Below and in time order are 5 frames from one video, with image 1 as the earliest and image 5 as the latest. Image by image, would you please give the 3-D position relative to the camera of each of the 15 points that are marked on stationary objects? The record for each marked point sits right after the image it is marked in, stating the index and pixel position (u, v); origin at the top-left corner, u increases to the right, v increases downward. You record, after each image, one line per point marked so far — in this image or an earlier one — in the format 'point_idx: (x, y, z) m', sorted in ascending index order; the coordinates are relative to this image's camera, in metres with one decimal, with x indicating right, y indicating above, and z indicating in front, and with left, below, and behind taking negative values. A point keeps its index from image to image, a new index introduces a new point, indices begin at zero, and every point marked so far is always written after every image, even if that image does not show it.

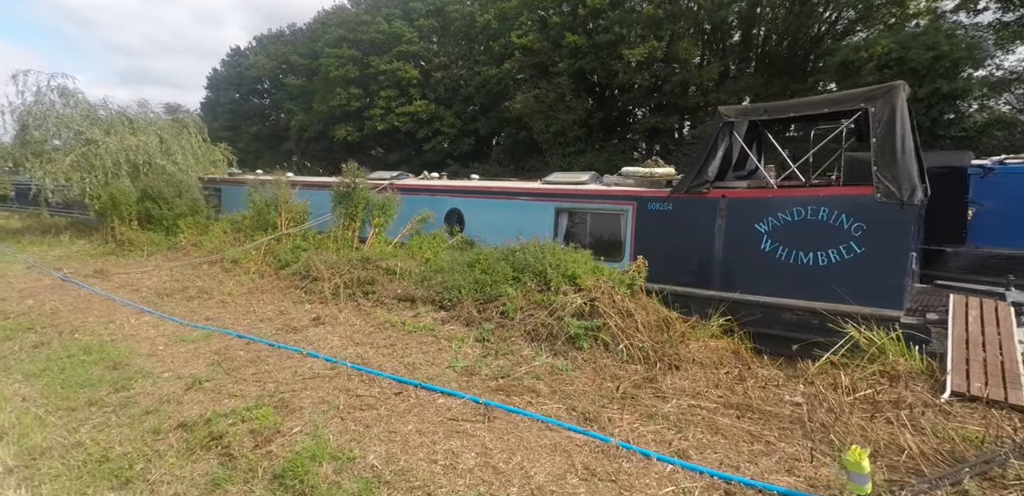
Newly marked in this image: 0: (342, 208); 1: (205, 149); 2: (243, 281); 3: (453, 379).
0: (-2.9, +0.7, +8.7) m
1: (-8.7, +2.8, +14.6) m
2: (-4.1, -0.5, +8.0) m
3: (-0.4, -1.0, +3.9) m
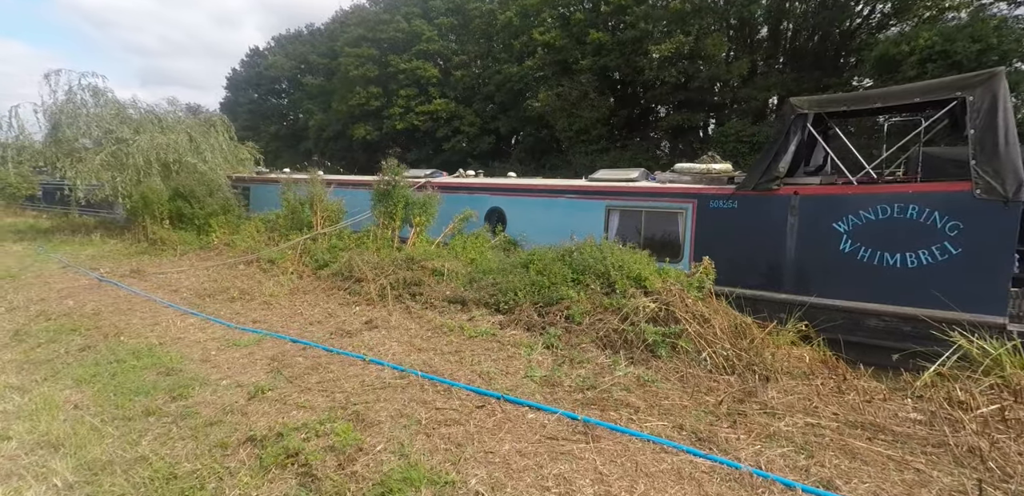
0: (-2.1, +0.7, +8.5) m
1: (-7.9, +2.8, +14.5) m
2: (-3.4, -0.5, +7.7) m
3: (+0.2, -1.0, +3.6) m
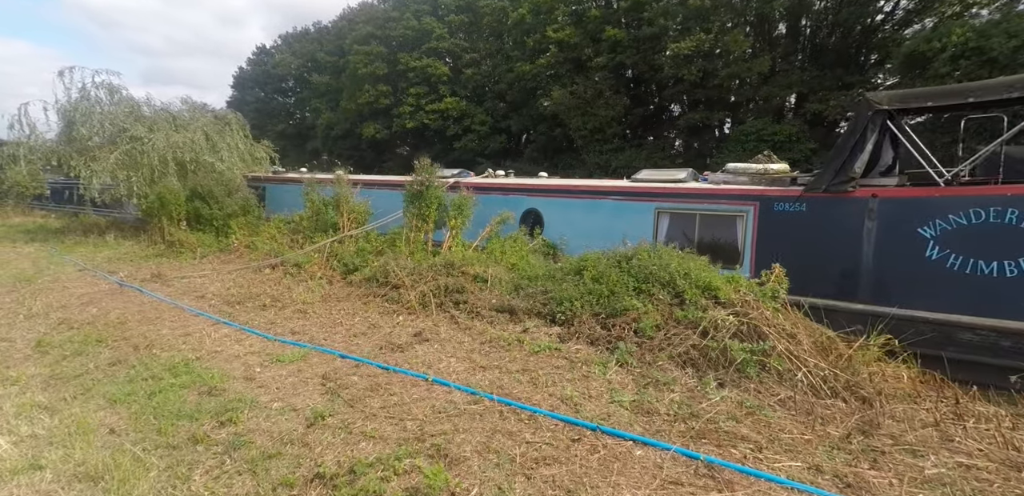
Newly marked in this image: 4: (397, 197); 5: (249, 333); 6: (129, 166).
0: (-1.5, +0.6, +8.1) m
1: (-7.2, +2.8, +14.1) m
2: (-2.8, -0.6, +7.4) m
3: (+0.7, -1.1, +3.2) m
4: (-2.1, +1.0, +10.1) m
5: (-2.8, -0.9, +5.4) m
6: (-9.2, +2.0, +12.3) m
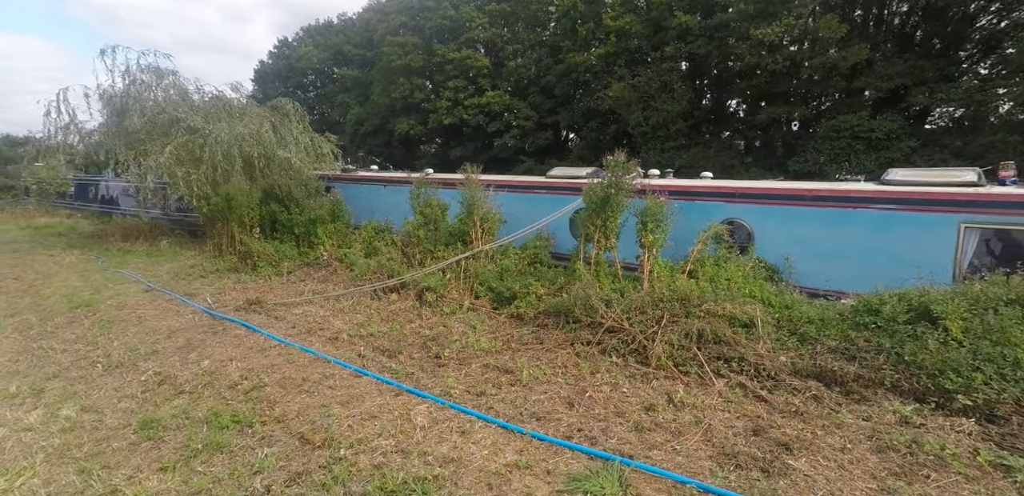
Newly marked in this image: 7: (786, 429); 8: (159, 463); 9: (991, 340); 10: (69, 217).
0: (+1.0, +0.3, +6.2) m
1: (-4.6, +2.6, +12.3) m
2: (-0.3, -0.8, +5.5) m
3: (+3.2, -1.4, +1.3) m
4: (+0.4, +0.7, +8.2) m
5: (-0.3, -1.2, +3.6) m
6: (-6.6, +1.8, +10.5) m
7: (+1.8, -1.2, +3.3) m
8: (-2.3, -1.4, +3.4) m
9: (+3.4, -0.7, +3.7) m
10: (-17.1, +1.2, +20.0) m
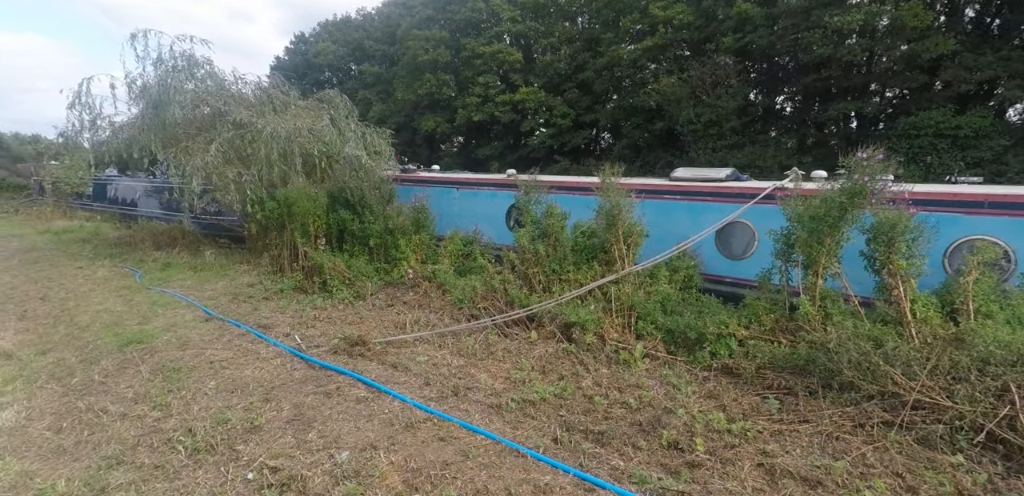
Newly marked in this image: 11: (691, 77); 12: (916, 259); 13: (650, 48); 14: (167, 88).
0: (+2.8, +0.1, +4.7) m
1: (-2.8, +2.4, +10.8) m
2: (+1.4, -1.1, +4.0) m
3: (+4.9, -1.6, -0.2) m
4: (+2.2, +0.4, +6.7) m
5: (+1.4, -1.4, +2.0) m
6: (-4.8, +1.5, +9.1) m
7: (+3.5, -1.4, +1.8) m
8: (-0.6, -1.7, +1.9) m
9: (+5.1, -0.9, +2.1) m
10: (-15.2, +1.0, +18.7) m
11: (+7.6, +6.6, +20.0) m
12: (+3.5, -0.1, +4.5) m
13: (+6.2, +8.1, +20.7) m
14: (-6.8, +3.2, +10.3) m
